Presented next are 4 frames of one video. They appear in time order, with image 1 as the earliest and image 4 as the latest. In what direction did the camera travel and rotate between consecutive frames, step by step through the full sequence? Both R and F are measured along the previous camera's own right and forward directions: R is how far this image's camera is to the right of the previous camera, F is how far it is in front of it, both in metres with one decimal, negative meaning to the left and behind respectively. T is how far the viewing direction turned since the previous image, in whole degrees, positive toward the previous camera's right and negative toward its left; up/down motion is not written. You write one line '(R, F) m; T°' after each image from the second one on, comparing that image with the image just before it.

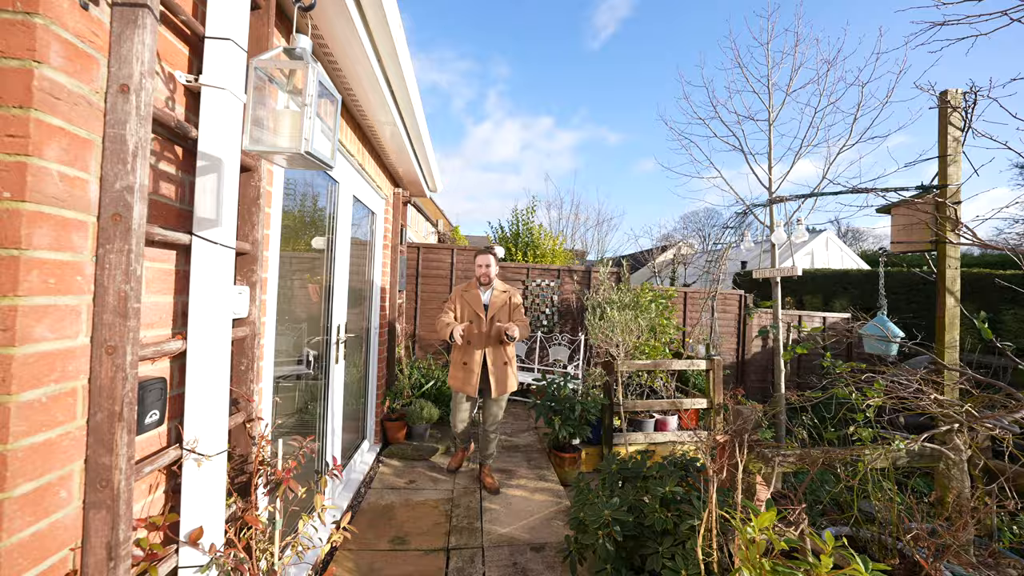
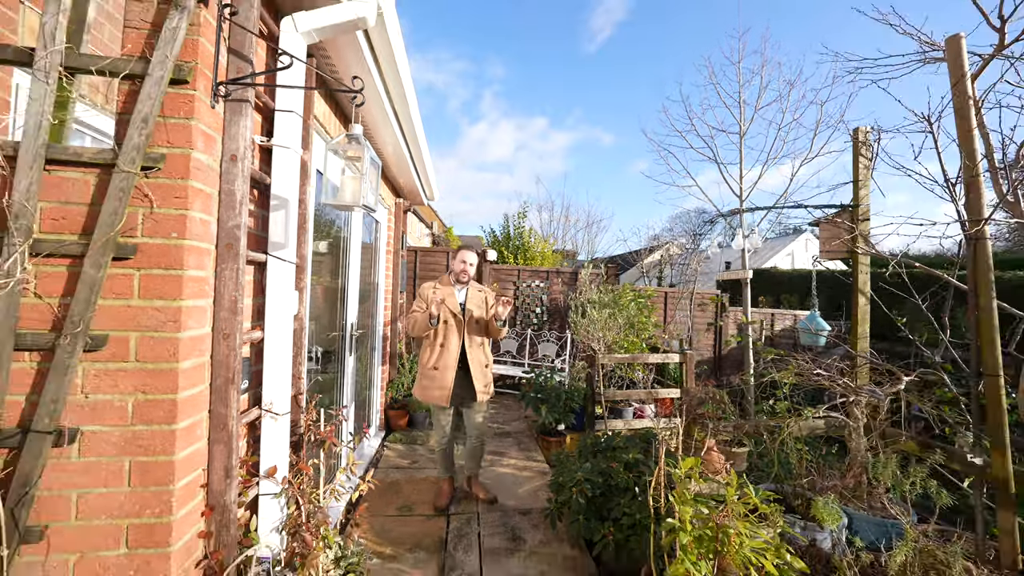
(0.0, -0.4) m; +1°
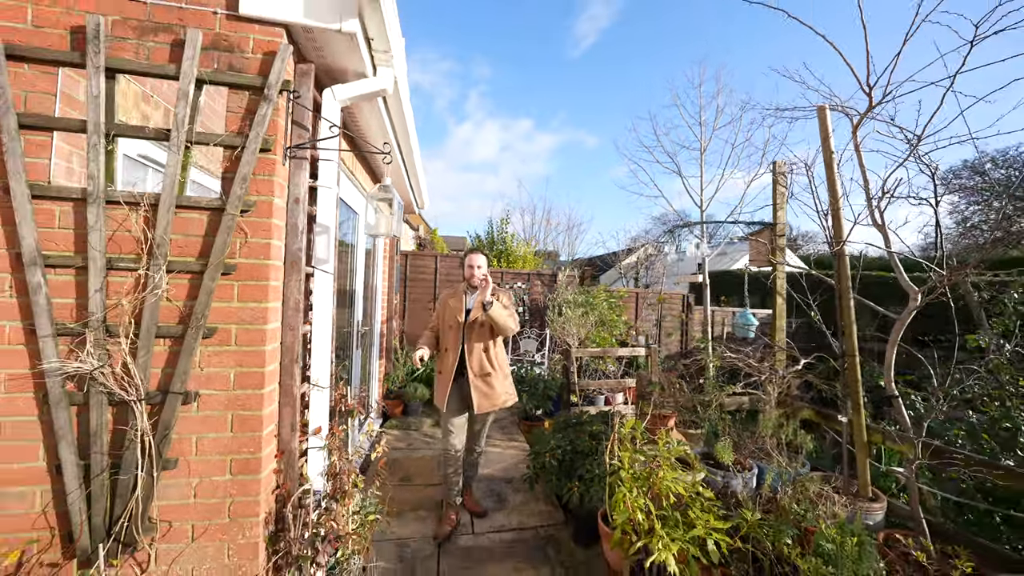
(0.0, -0.6) m; +3°
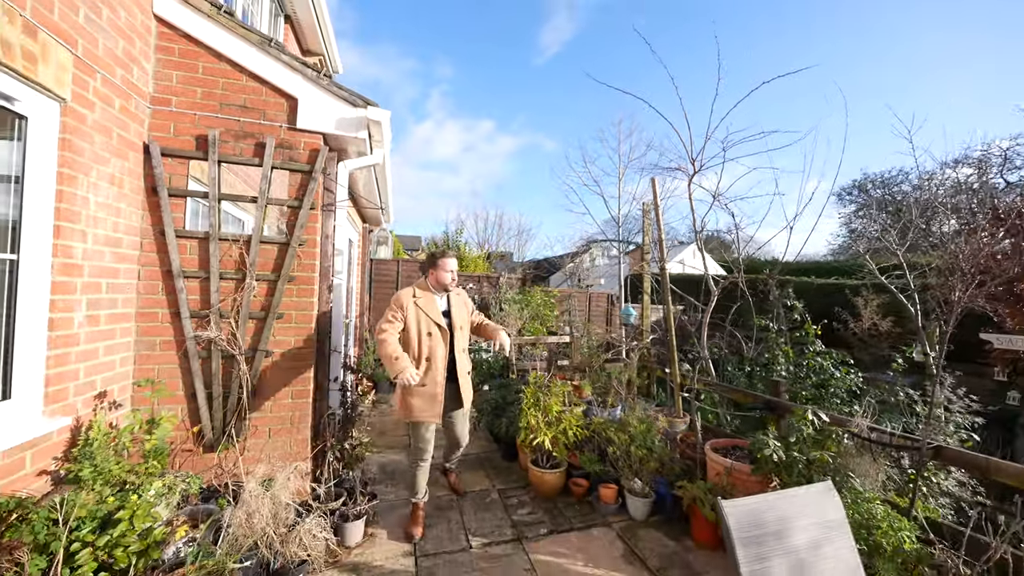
(+0.1, -1.4) m; +8°
